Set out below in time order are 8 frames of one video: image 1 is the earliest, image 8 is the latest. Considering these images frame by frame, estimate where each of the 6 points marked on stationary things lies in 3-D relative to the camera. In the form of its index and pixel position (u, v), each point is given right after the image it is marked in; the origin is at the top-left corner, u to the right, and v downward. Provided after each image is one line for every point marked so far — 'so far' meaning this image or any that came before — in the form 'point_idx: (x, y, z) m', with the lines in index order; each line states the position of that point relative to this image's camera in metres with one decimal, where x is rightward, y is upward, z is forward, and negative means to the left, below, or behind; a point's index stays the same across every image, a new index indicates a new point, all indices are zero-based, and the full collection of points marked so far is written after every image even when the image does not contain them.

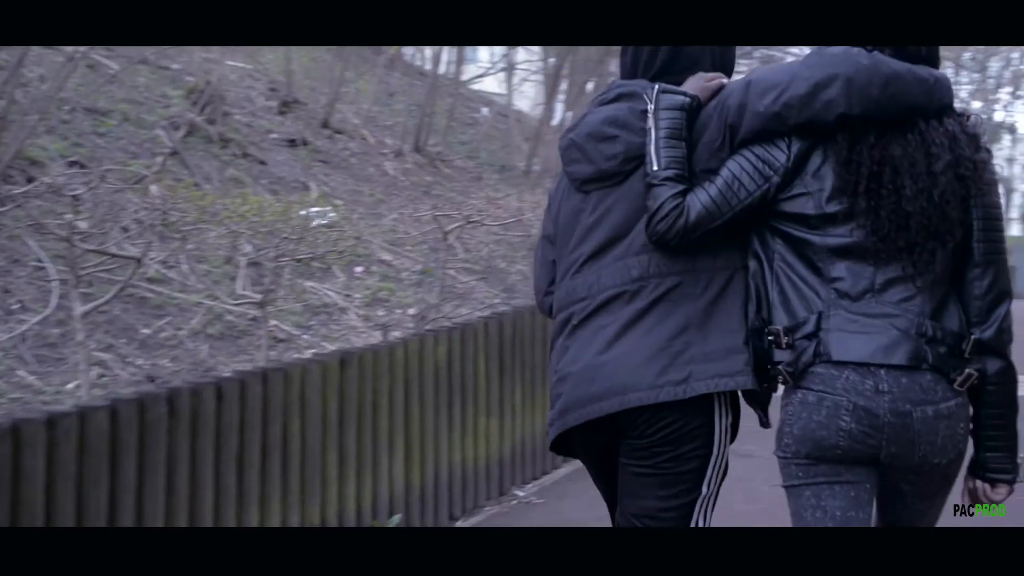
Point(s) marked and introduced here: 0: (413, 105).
0: (-1.4, +2.6, +16.0) m
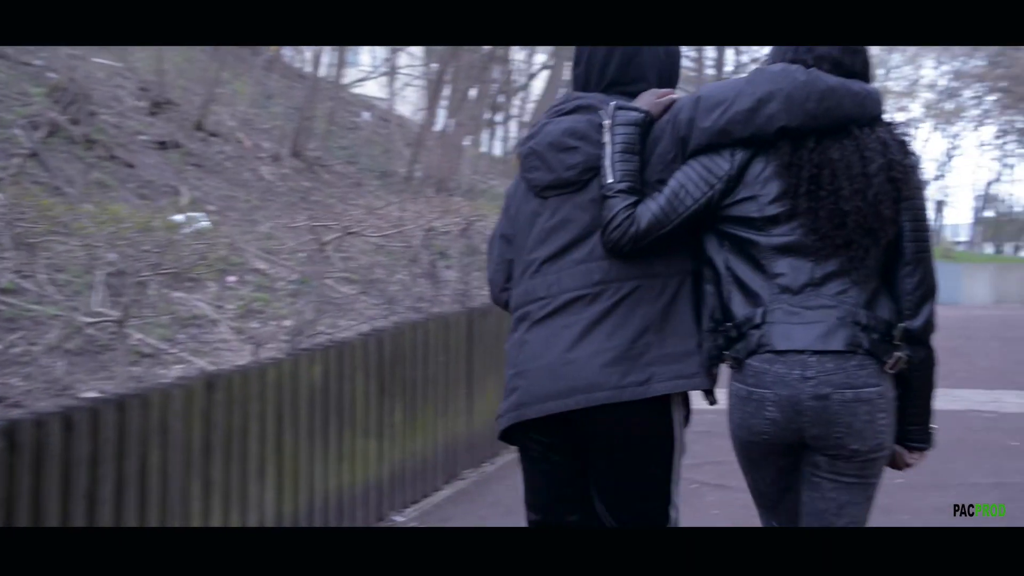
0: (-3.0, +2.5, +15.6) m
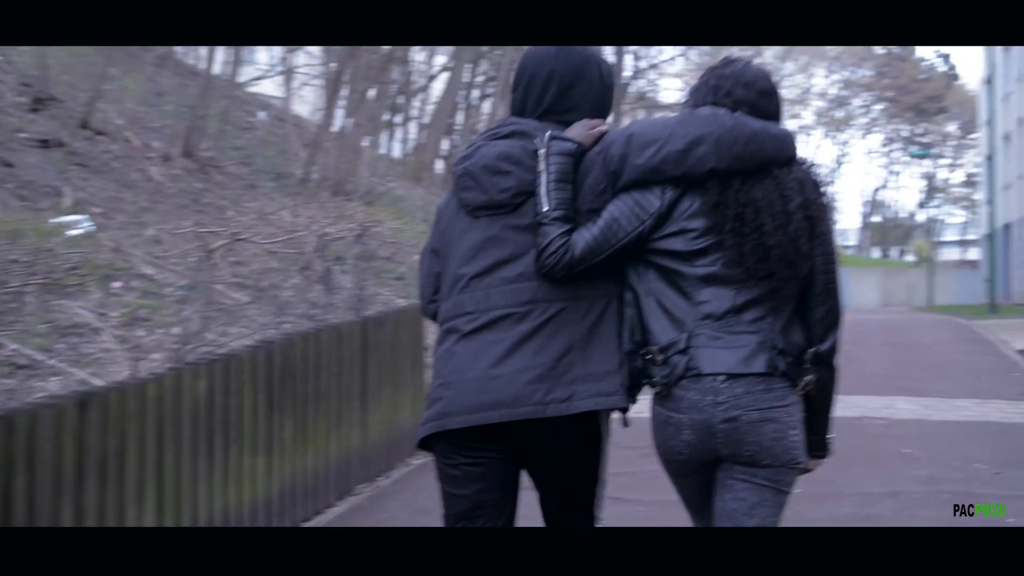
0: (-4.4, +2.4, +15.1) m
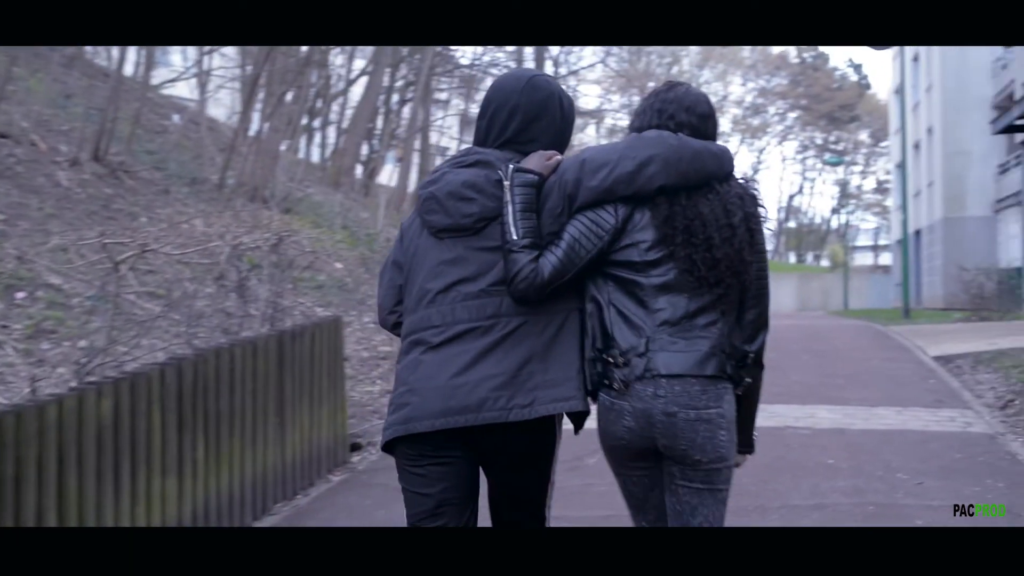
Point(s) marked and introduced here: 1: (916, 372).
0: (-5.4, +2.3, +14.7) m
1: (+3.5, -0.7, +9.9) m
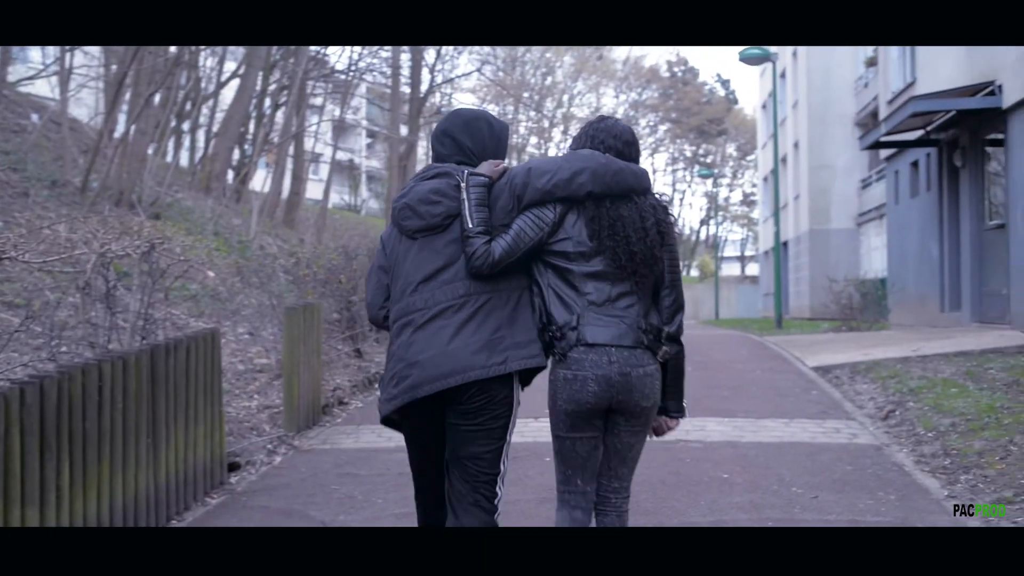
0: (-6.9, +2.2, +13.8) m
1: (+2.5, -0.8, +10.0) m
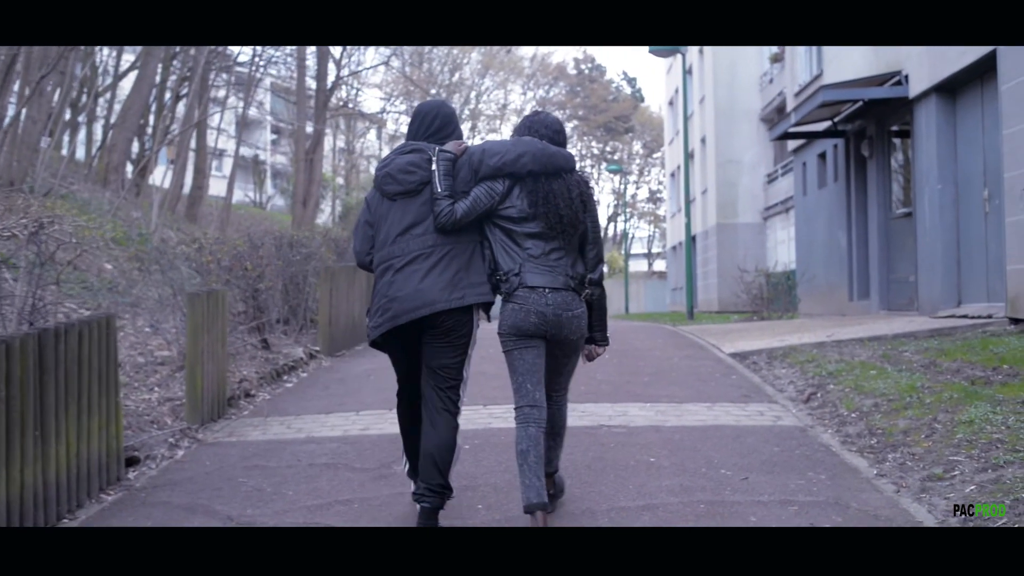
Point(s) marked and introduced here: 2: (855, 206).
0: (-8.0, +2.3, +12.9) m
1: (+1.8, -0.7, +9.9) m
2: (+5.2, +1.2, +17.2) m
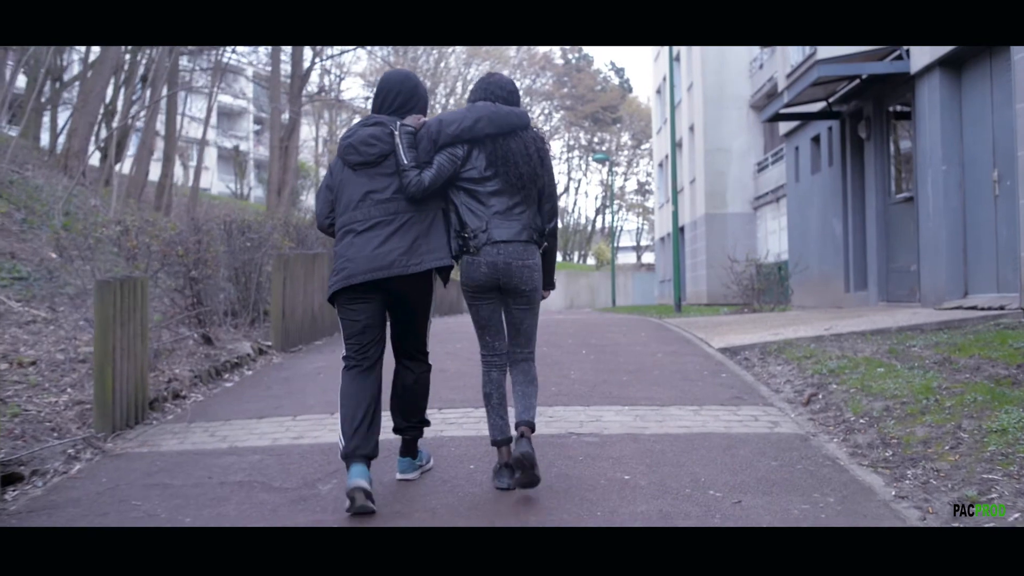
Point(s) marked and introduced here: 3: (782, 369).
0: (-8.3, +2.4, +11.8) m
1: (+1.5, -0.6, +8.9) m
2: (+4.9, +1.4, +16.3) m
3: (+2.0, -0.6, +8.5) m
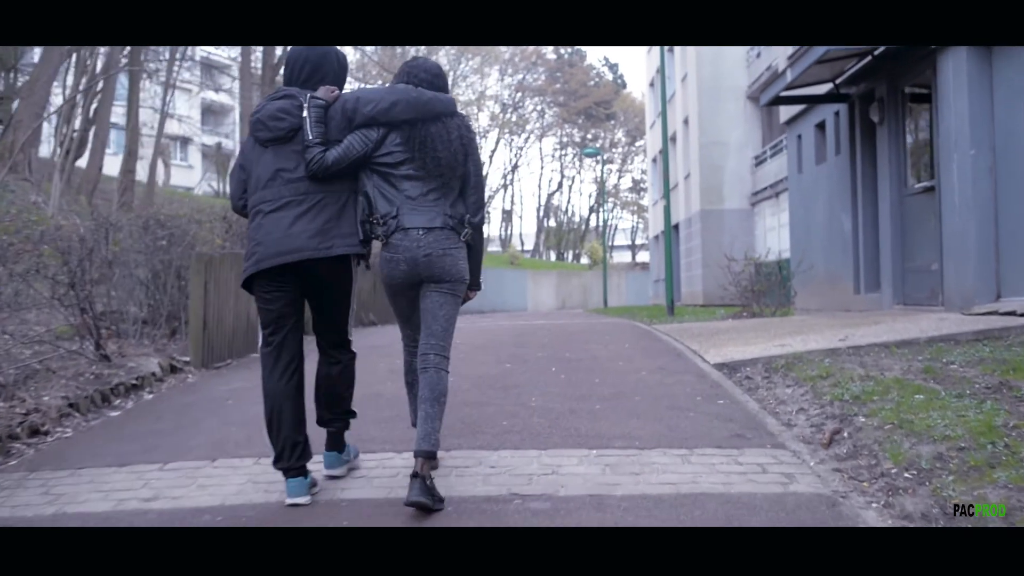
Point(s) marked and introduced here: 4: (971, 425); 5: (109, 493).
0: (-8.6, +2.3, +10.2) m
1: (+1.2, -0.6, +7.3) m
2: (+4.5, +1.4, +14.7) m
3: (+1.7, -0.6, +6.9) m
4: (+2.1, -0.6, +5.1) m
5: (-1.7, -0.9, +4.9) m
